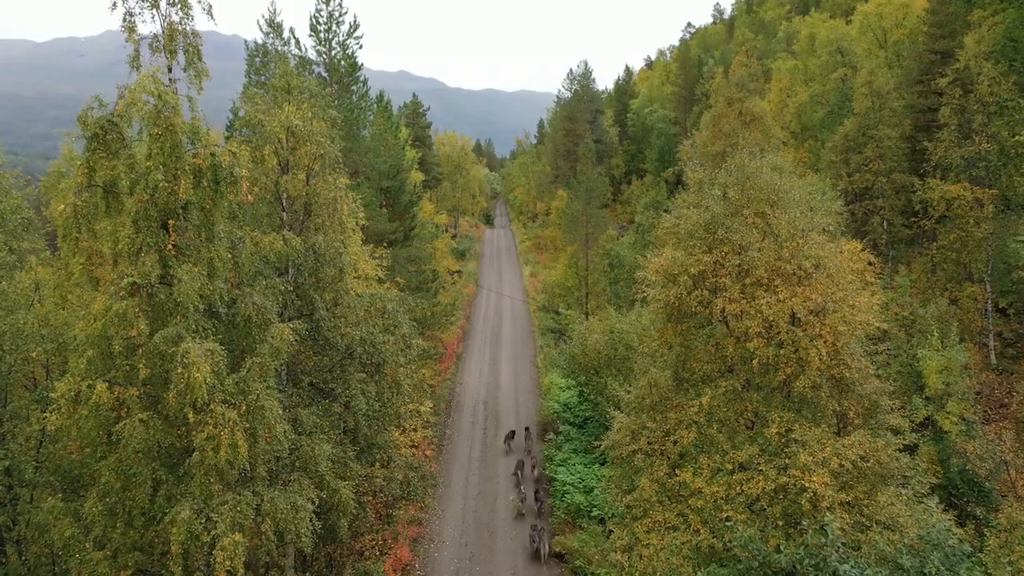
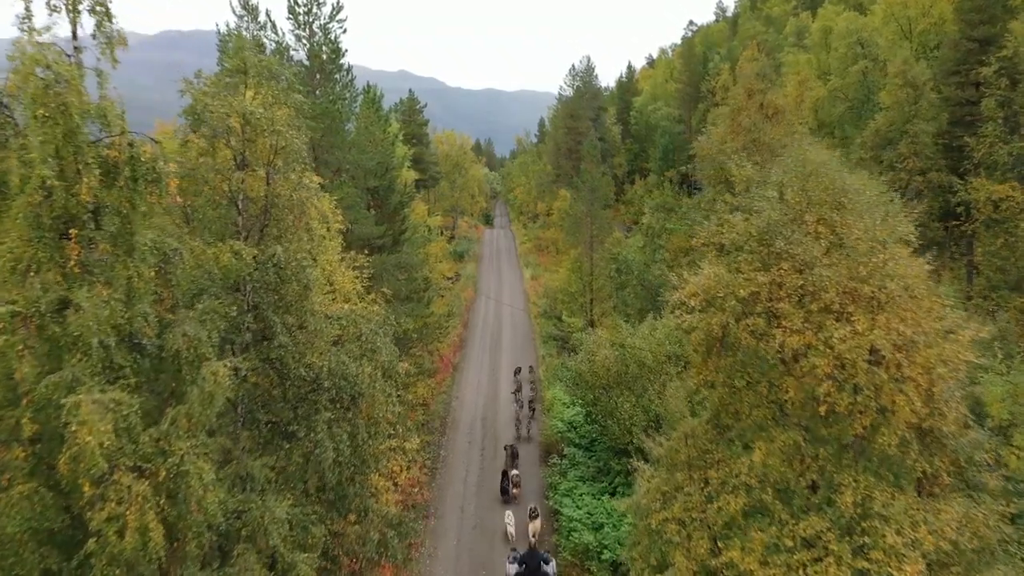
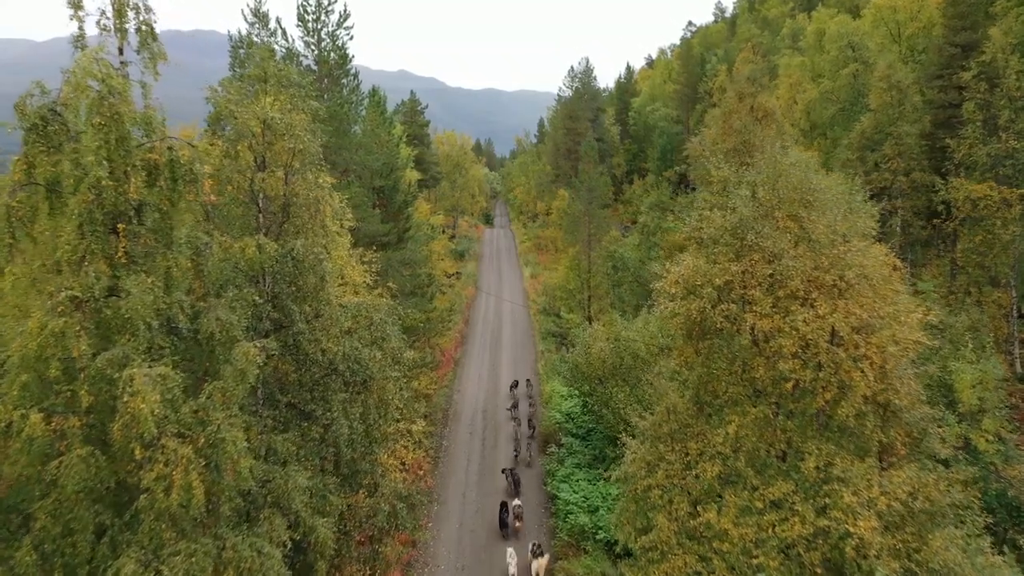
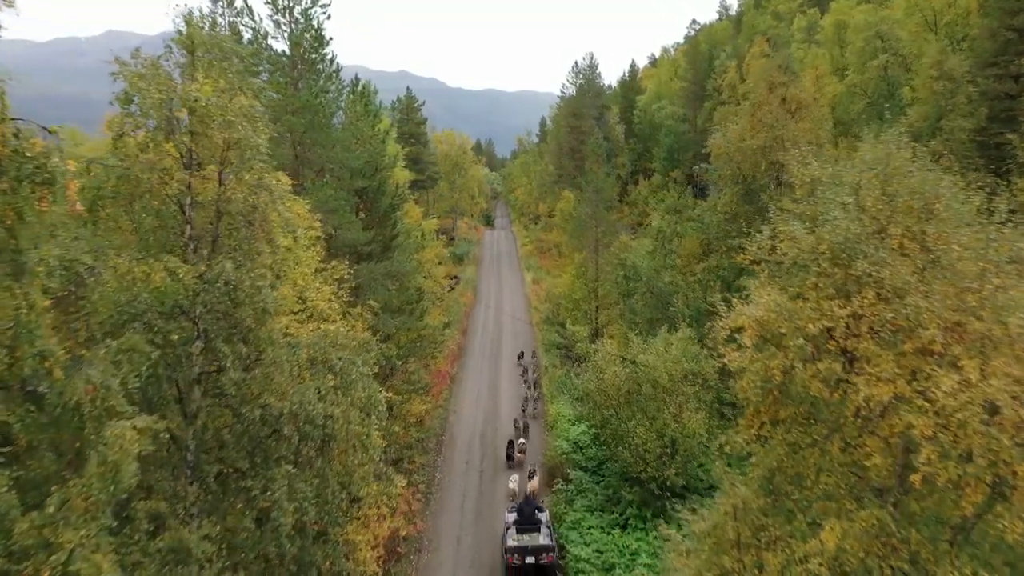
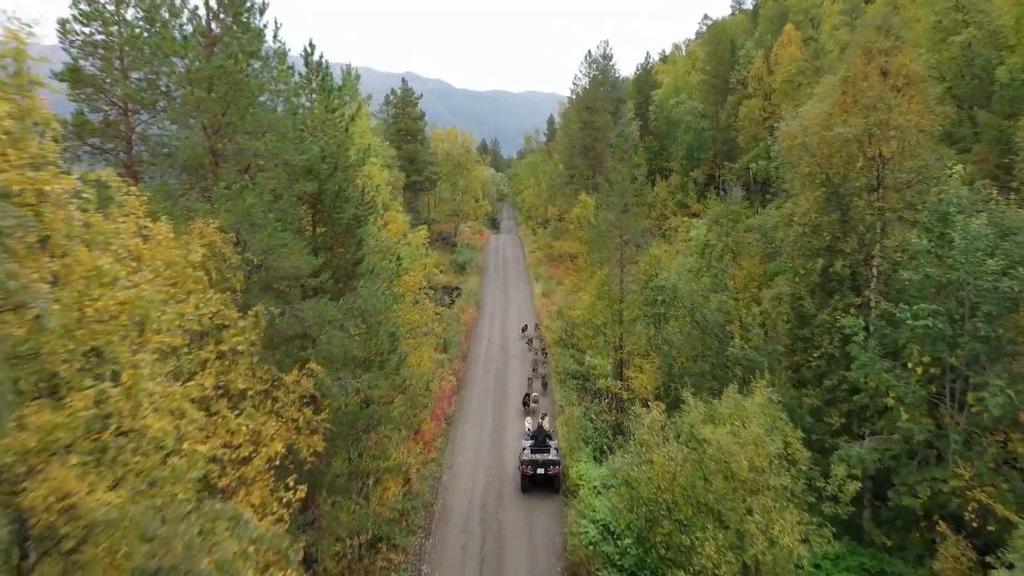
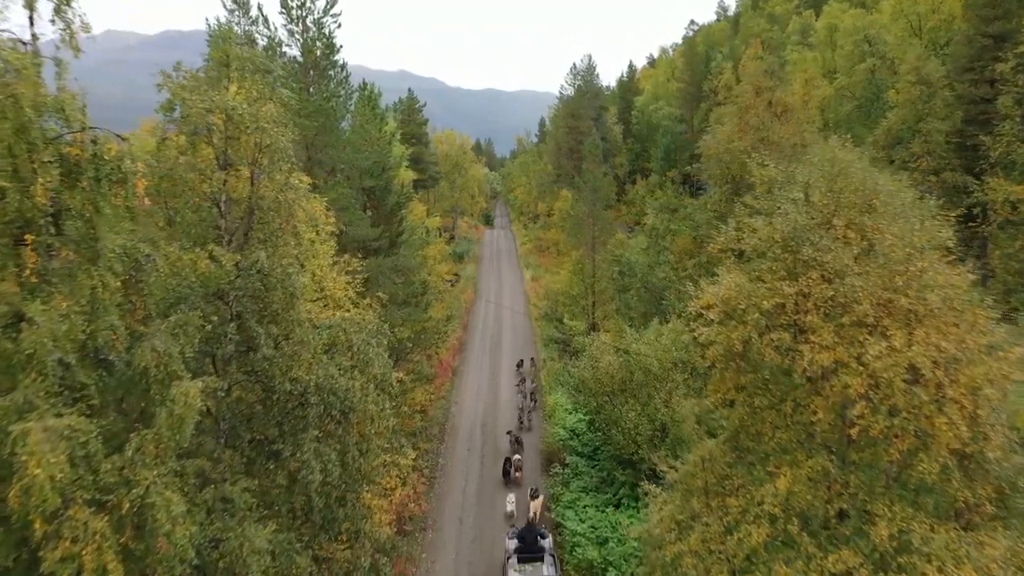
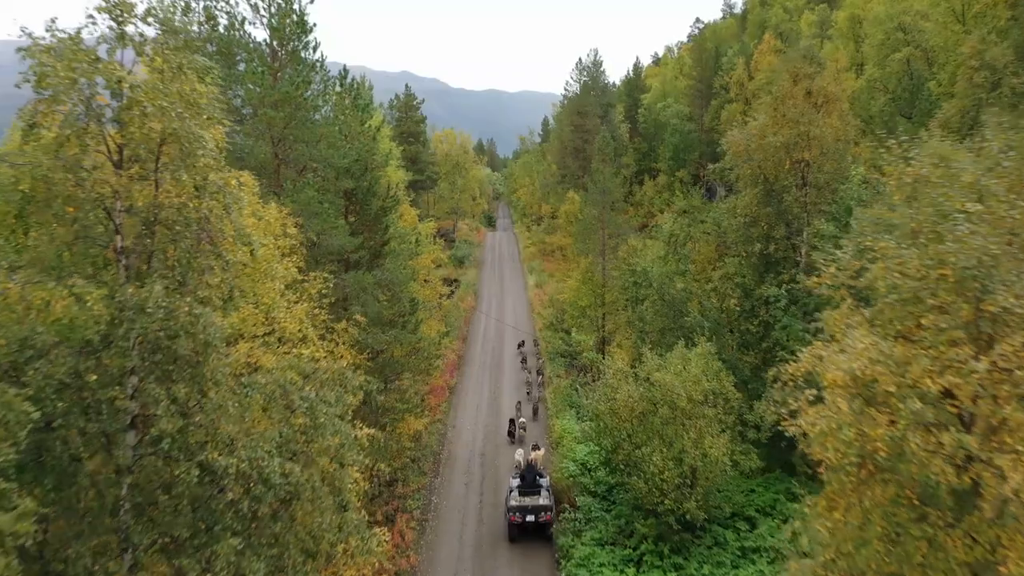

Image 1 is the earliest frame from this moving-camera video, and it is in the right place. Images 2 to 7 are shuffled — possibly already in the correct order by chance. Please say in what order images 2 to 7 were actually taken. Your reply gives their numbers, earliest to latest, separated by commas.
3, 2, 6, 4, 7, 5
